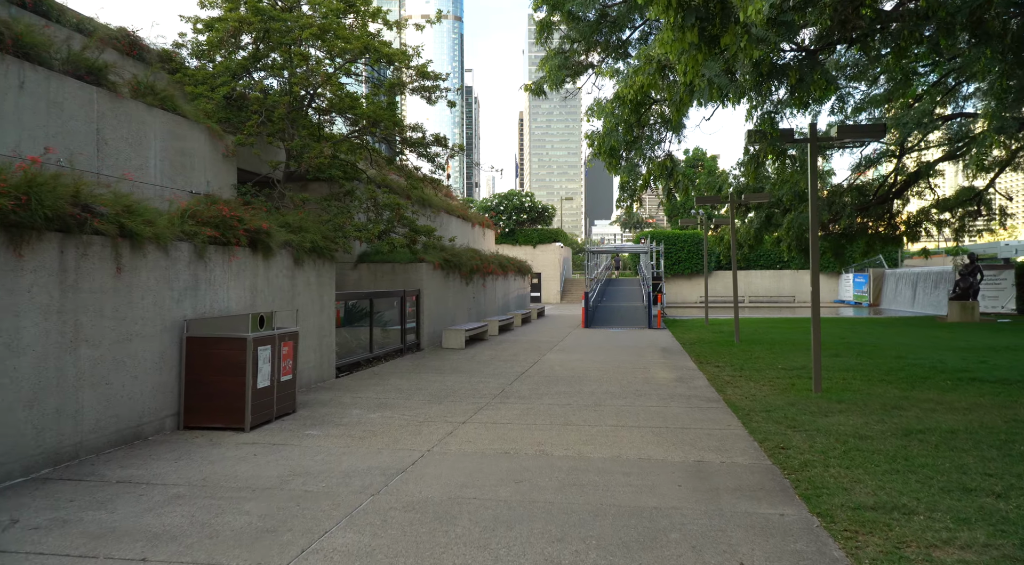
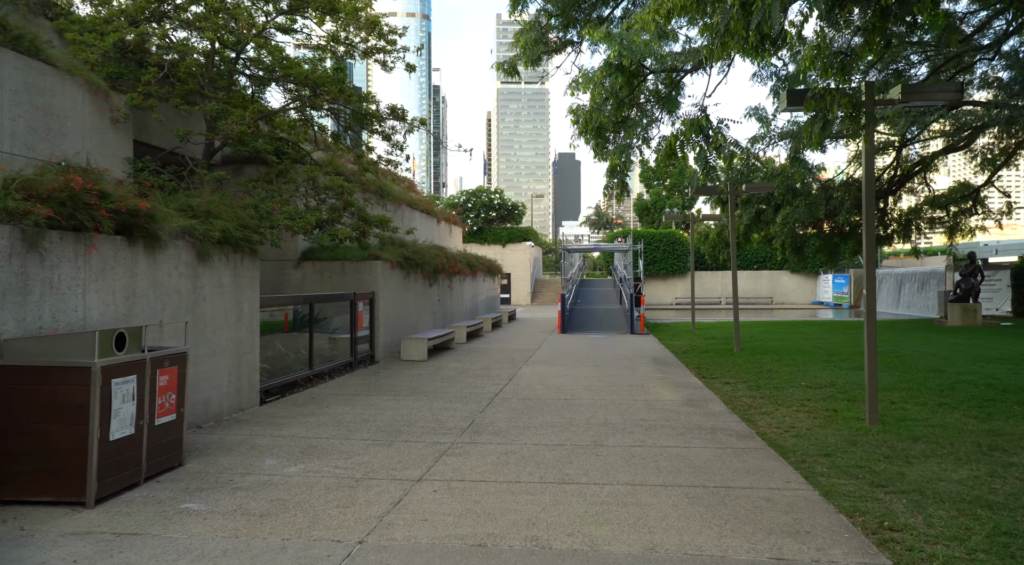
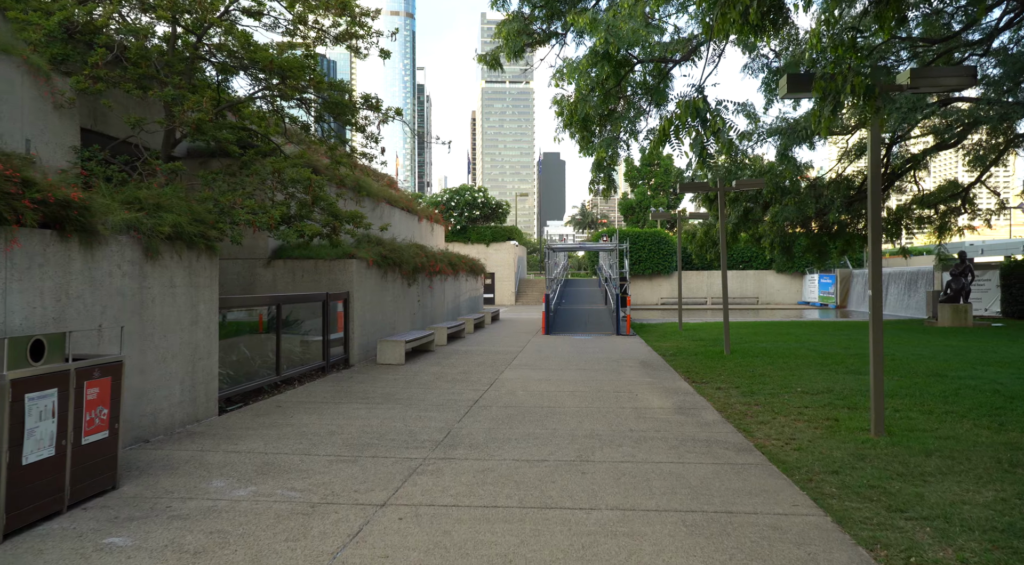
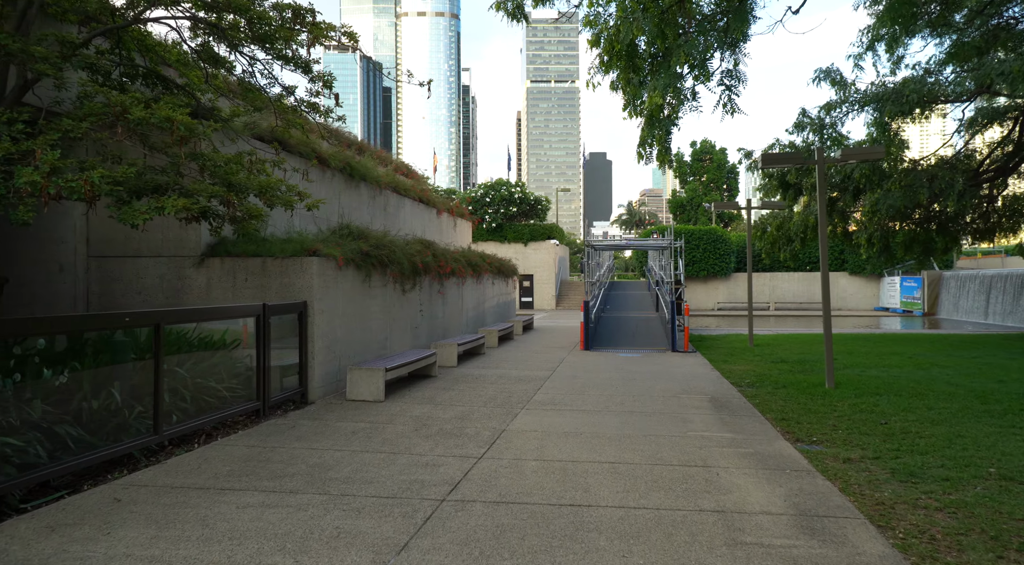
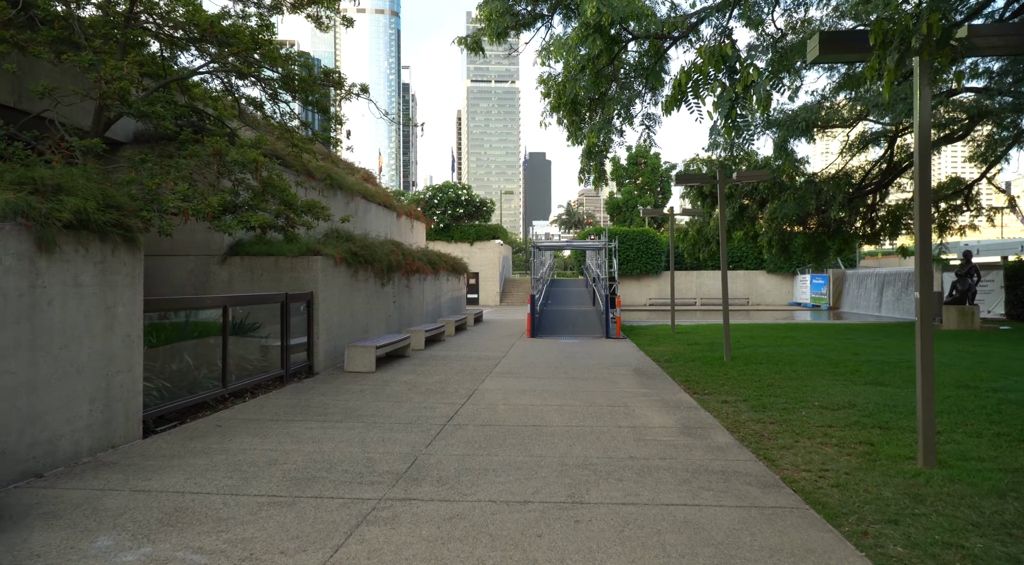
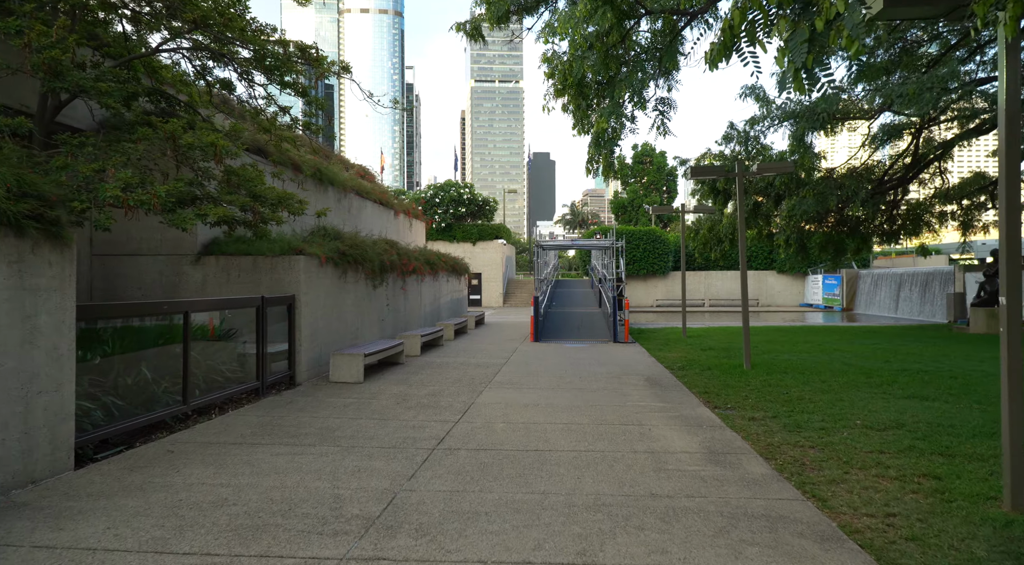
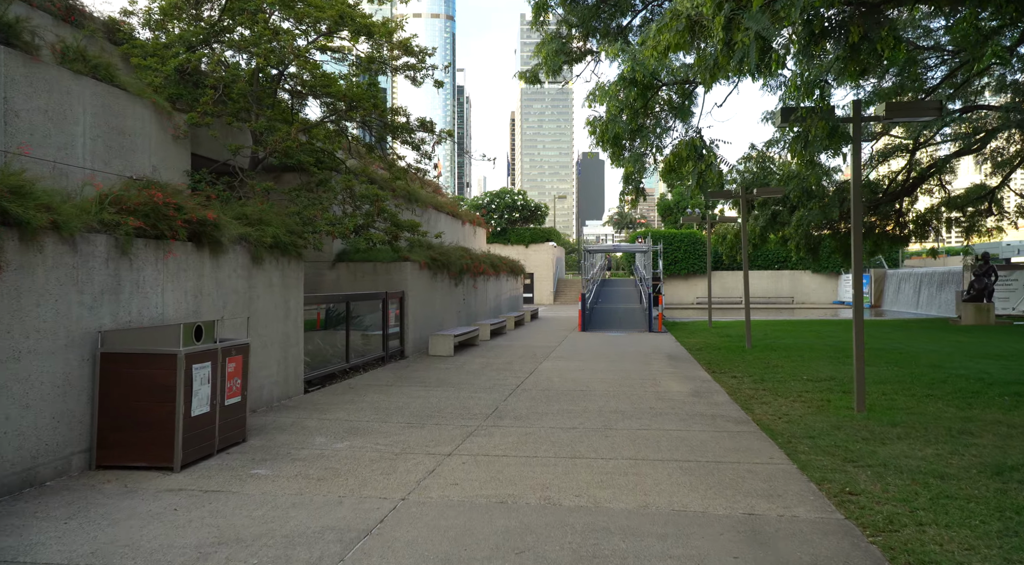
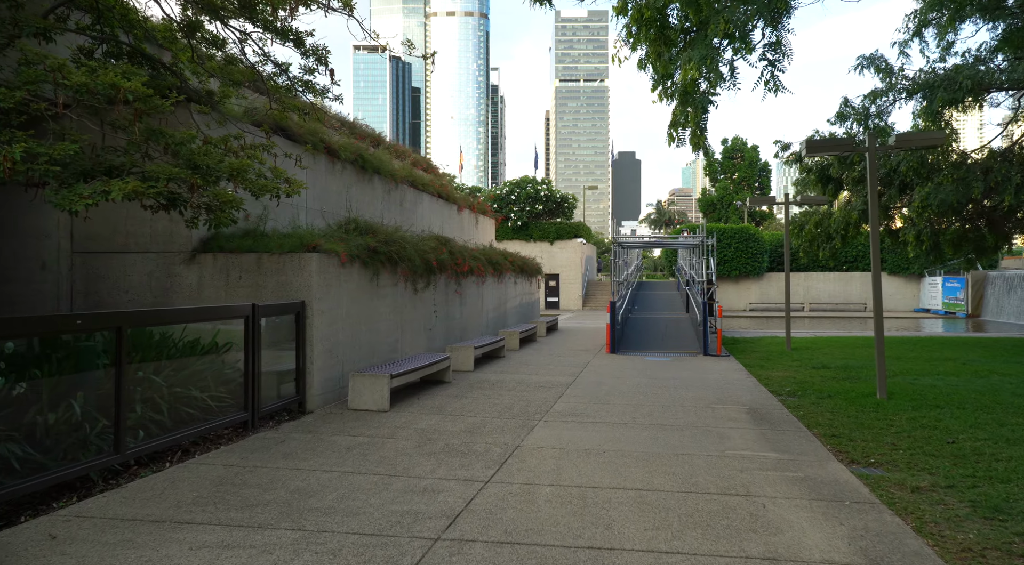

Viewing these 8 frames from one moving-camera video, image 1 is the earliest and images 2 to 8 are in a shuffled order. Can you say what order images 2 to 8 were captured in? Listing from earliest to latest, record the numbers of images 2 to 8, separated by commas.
7, 2, 3, 5, 6, 4, 8
